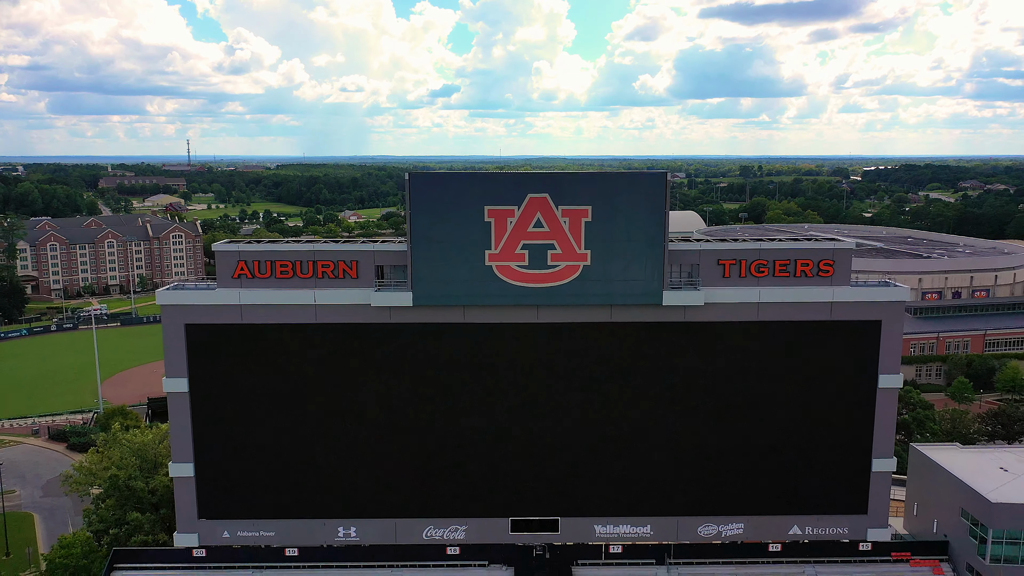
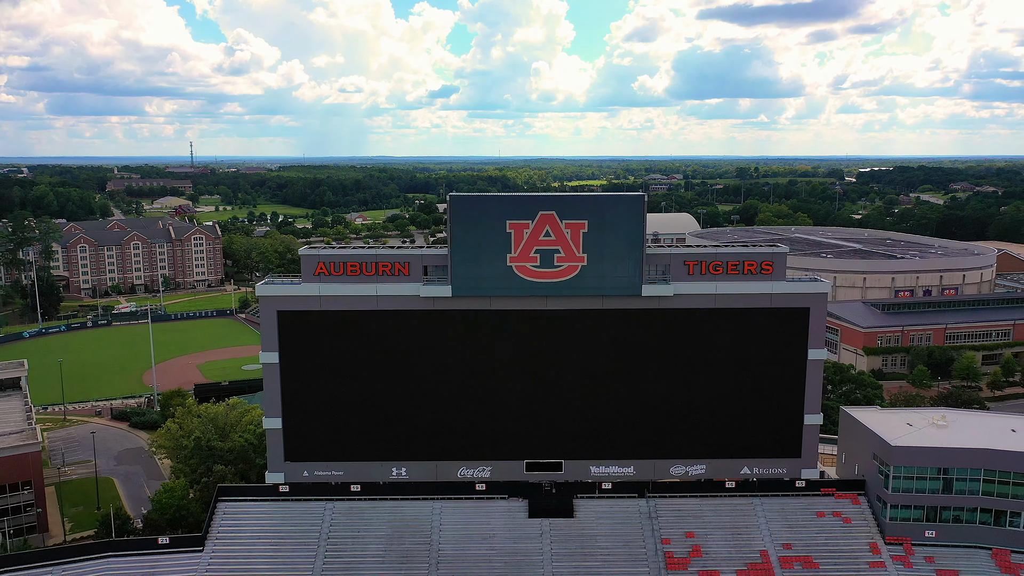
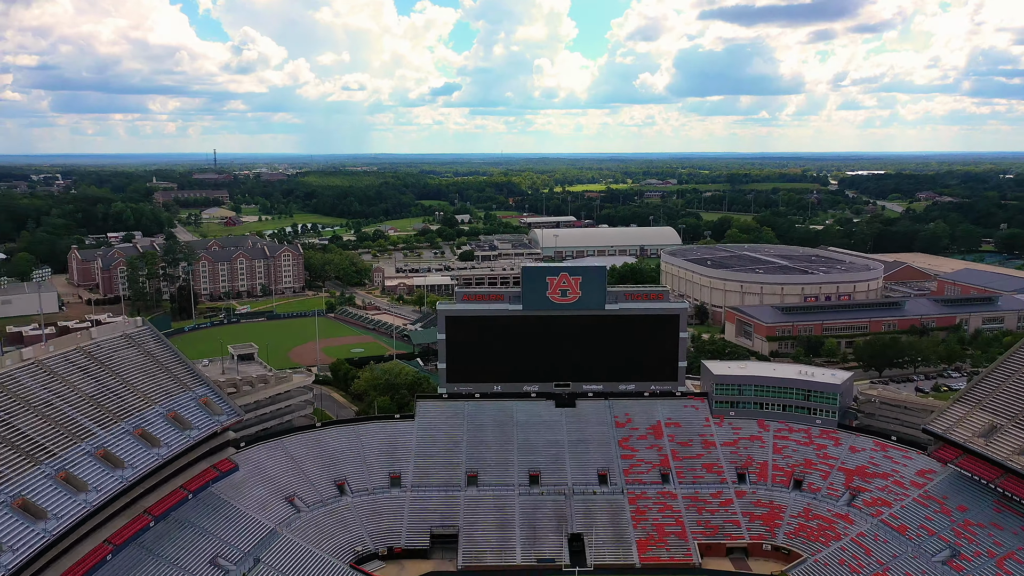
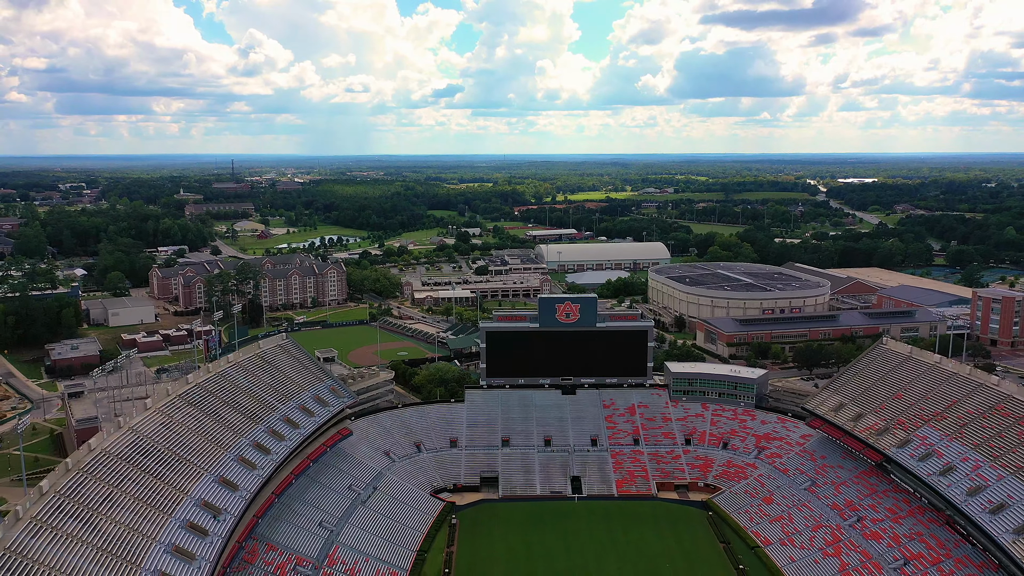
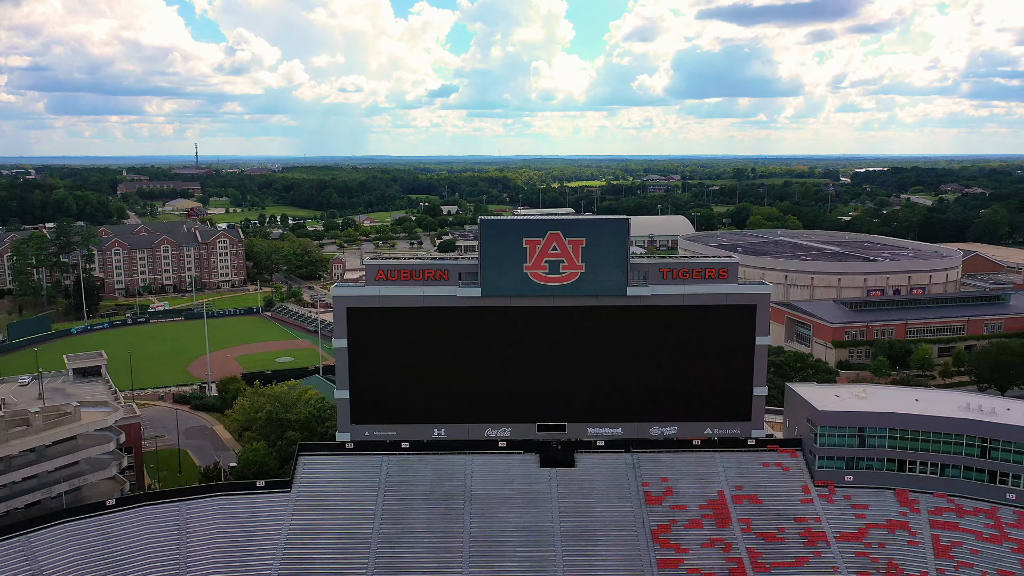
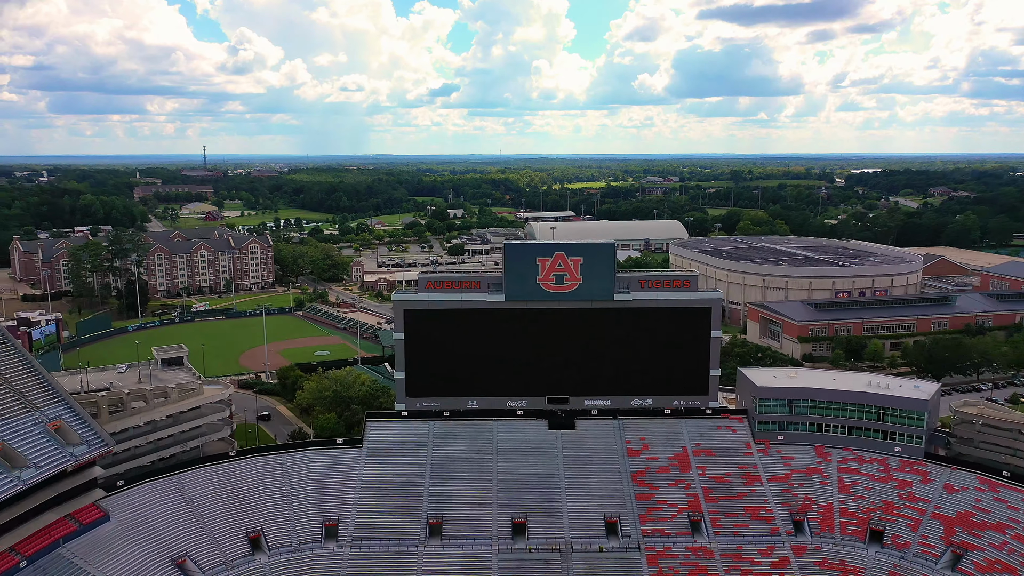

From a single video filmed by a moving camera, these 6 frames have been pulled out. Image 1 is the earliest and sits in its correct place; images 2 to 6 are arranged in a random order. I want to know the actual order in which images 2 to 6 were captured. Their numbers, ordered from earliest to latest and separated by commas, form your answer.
2, 5, 6, 3, 4
